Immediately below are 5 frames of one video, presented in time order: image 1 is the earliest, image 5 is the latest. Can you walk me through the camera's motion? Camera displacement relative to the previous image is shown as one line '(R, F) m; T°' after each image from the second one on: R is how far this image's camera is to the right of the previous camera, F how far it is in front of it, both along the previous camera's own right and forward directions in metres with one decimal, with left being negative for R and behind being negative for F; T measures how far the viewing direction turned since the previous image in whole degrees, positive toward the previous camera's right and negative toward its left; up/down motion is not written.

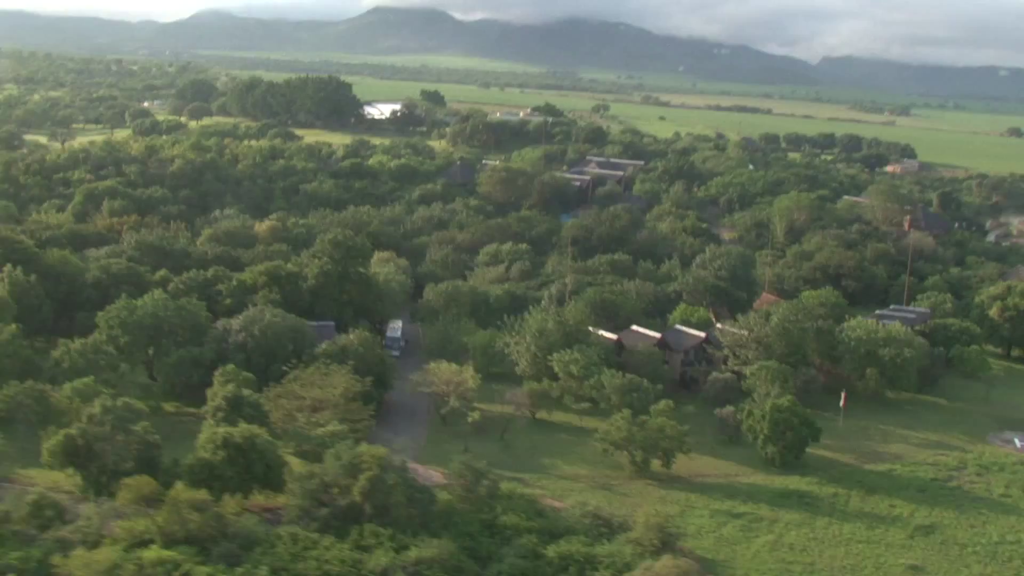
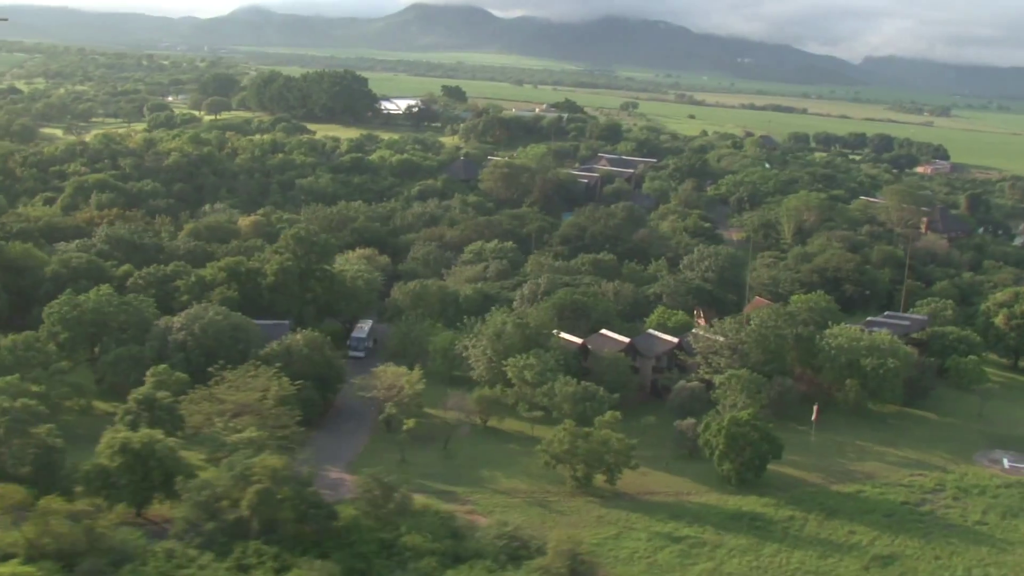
(+2.2, +1.7) m; -2°
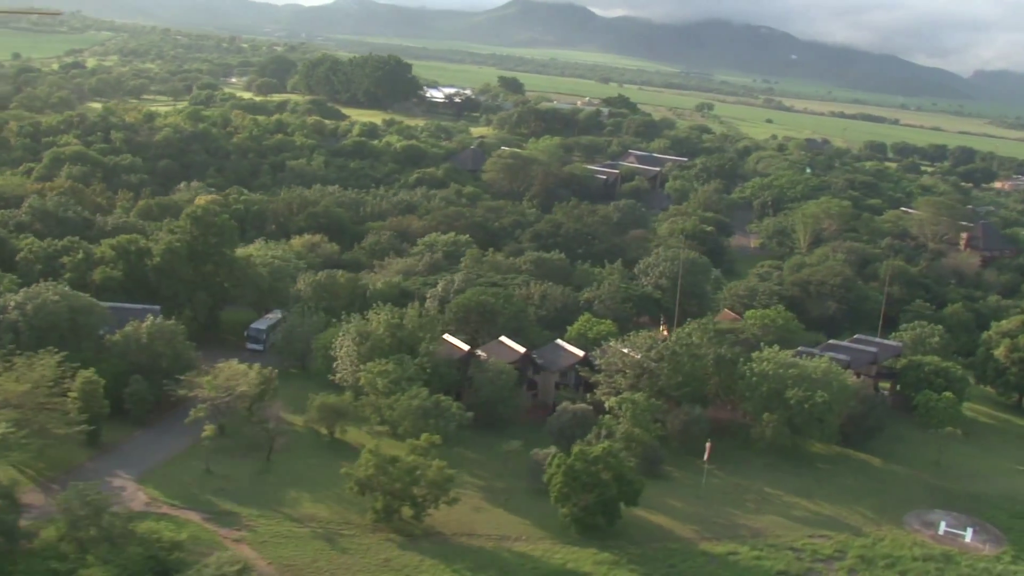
(+5.0, +4.0) m; -6°
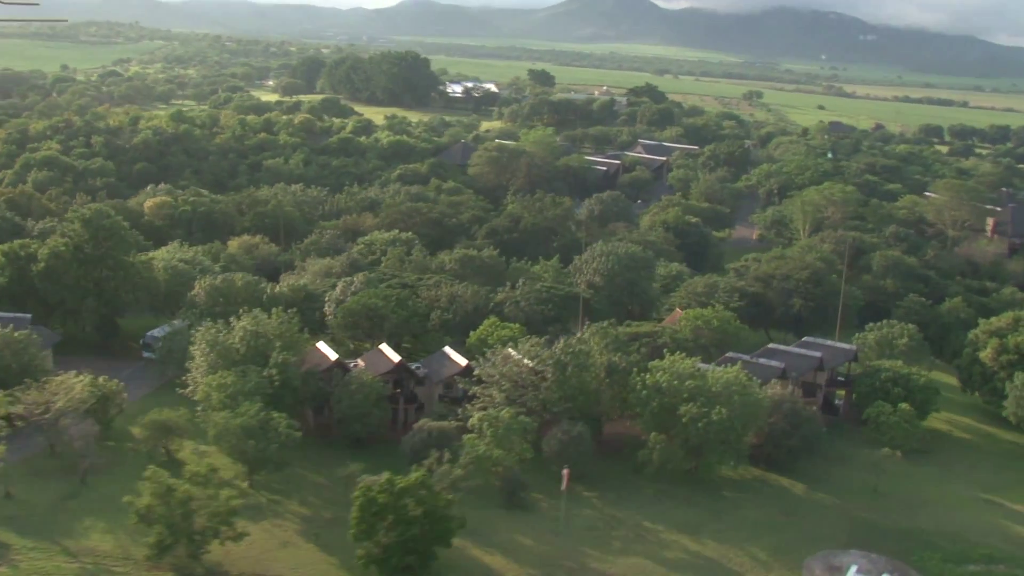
(+4.2, +3.2) m; -5°
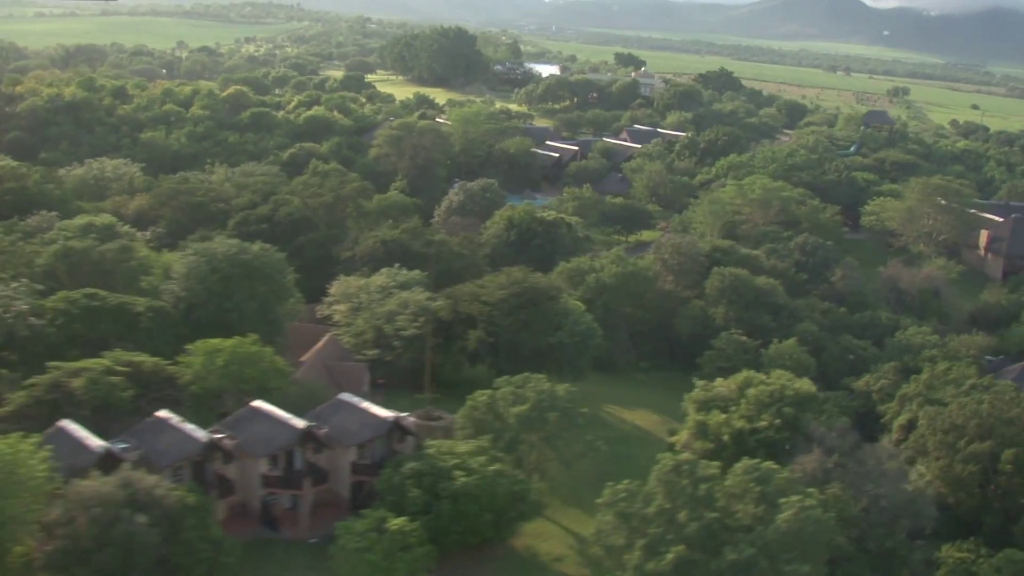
(+11.7, +9.3) m; -12°
